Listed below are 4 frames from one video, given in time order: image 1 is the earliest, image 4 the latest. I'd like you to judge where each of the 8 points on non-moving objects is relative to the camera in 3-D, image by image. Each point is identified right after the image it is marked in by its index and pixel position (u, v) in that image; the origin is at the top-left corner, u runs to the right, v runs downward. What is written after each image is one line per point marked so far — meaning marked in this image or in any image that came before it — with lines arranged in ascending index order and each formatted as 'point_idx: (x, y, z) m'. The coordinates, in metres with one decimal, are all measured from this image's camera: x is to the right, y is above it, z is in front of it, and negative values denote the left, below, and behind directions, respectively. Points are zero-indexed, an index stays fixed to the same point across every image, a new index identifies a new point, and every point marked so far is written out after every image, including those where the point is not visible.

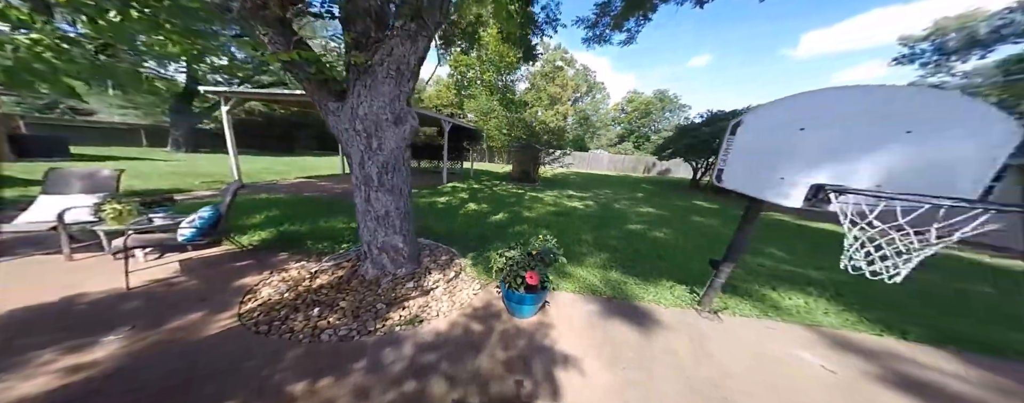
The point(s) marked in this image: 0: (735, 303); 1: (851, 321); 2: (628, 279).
0: (+2.2, -1.0, +2.6) m
1: (+3.0, -1.0, +2.4) m
2: (+1.4, -0.9, +3.0) m
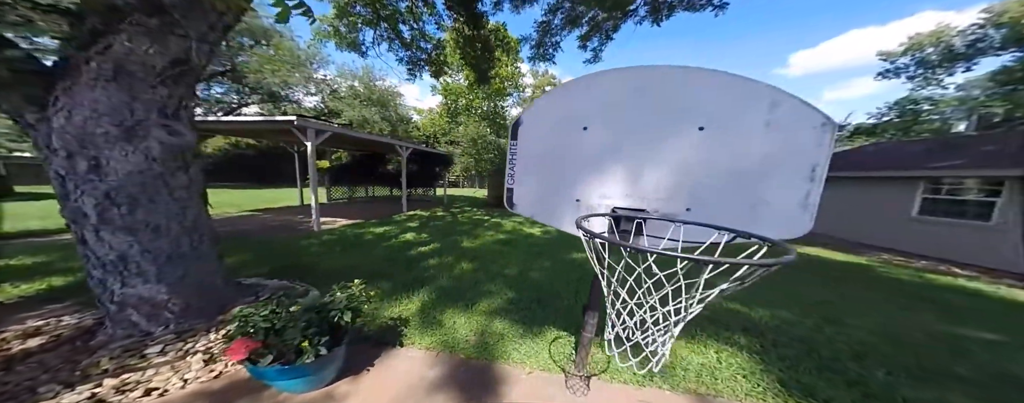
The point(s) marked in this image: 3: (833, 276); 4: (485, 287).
0: (+0.8, -1.2, +1.9) m
1: (+1.6, -1.2, +1.6) m
2: (0.0, -1.1, +2.4) m
3: (+4.5, -1.1, +3.9) m
4: (-0.4, -1.1, +3.3) m
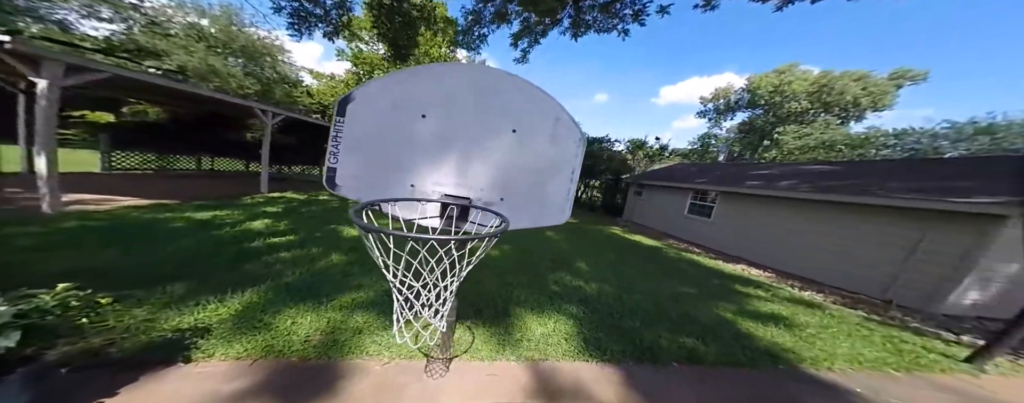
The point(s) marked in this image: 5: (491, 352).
0: (-0.3, -1.1, +2.1) m
1: (+0.5, -1.1, +2.1) m
2: (-1.2, -1.0, +2.2) m
3: (+2.5, -1.1, +5.2) m
4: (-1.8, -0.9, +3.0) m
5: (-0.2, -1.1, +2.0) m
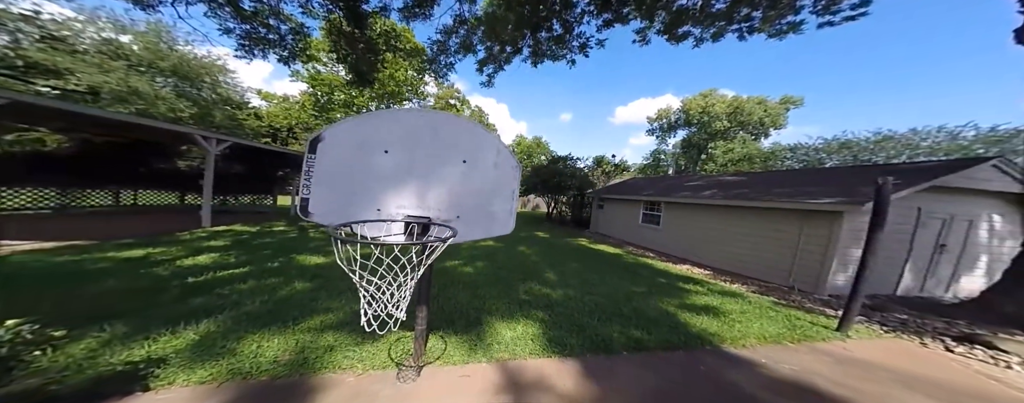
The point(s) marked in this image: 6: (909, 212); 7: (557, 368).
0: (-0.5, -1.2, +2.2) m
1: (+0.3, -1.2, +2.3) m
2: (-1.5, -1.2, +2.3) m
3: (+2.0, -1.3, +5.5) m
4: (-2.2, -1.1, +3.0) m
5: (-0.4, -1.3, +2.1) m
6: (+7.7, -0.2, +5.2) m
7: (+0.3, -1.3, +2.0) m
